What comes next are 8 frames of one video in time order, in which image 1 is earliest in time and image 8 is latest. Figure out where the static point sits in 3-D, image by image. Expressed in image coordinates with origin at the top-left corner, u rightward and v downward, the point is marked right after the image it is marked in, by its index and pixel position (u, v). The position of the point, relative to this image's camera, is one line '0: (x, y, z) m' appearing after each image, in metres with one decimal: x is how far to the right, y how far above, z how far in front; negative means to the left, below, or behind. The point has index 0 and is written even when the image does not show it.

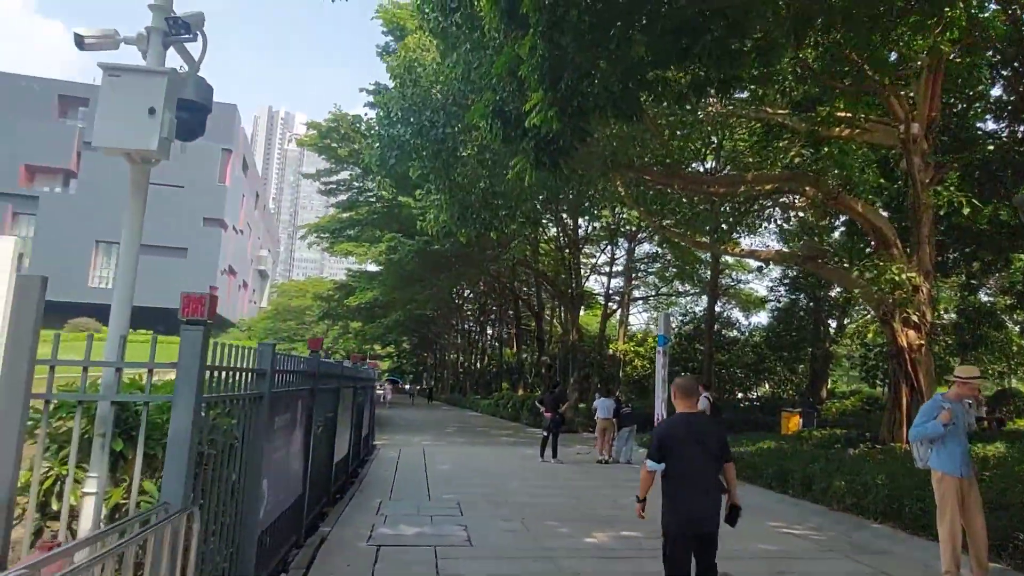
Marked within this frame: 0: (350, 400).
0: (-2.3, -1.6, +10.1) m
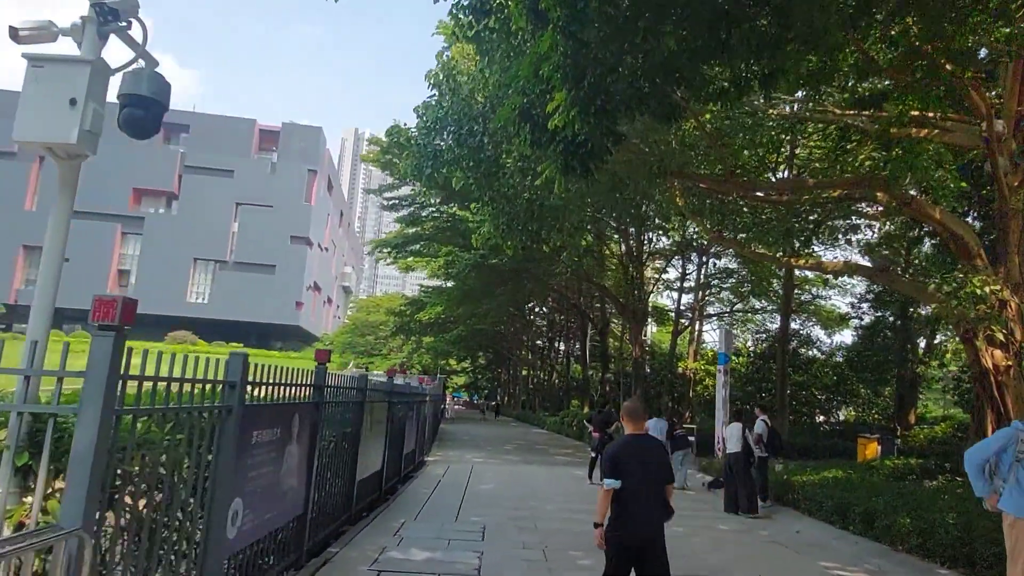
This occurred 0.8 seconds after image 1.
0: (-1.8, -1.8, +9.9) m
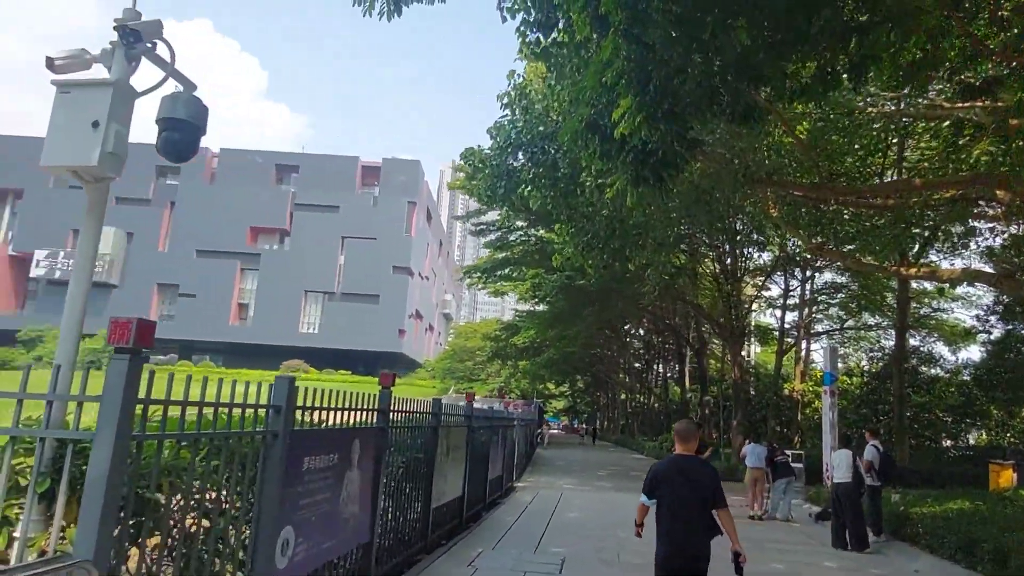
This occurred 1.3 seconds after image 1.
0: (-0.6, -2.1, +9.7) m
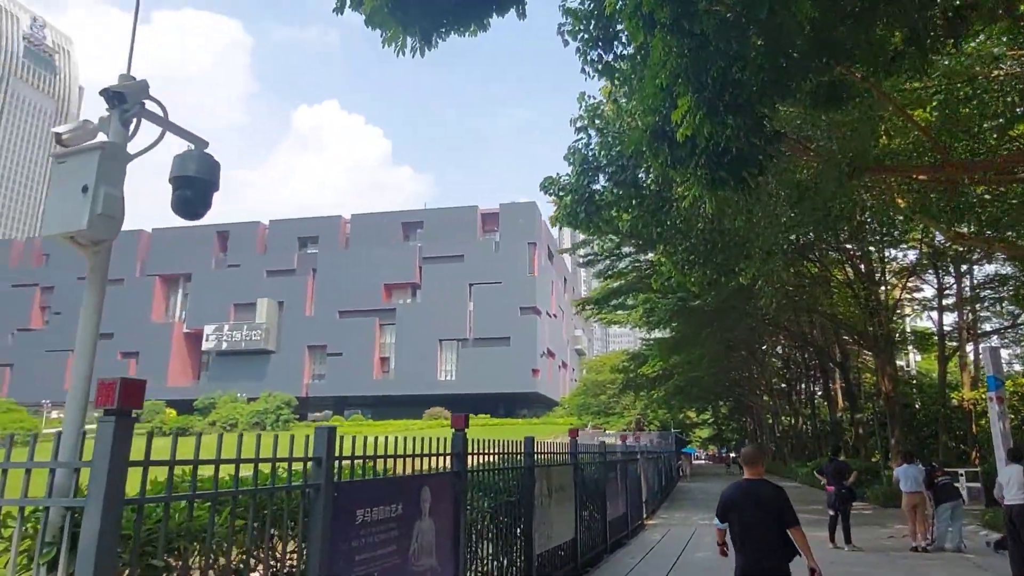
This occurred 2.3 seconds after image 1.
0: (+0.8, -2.5, +9.2) m
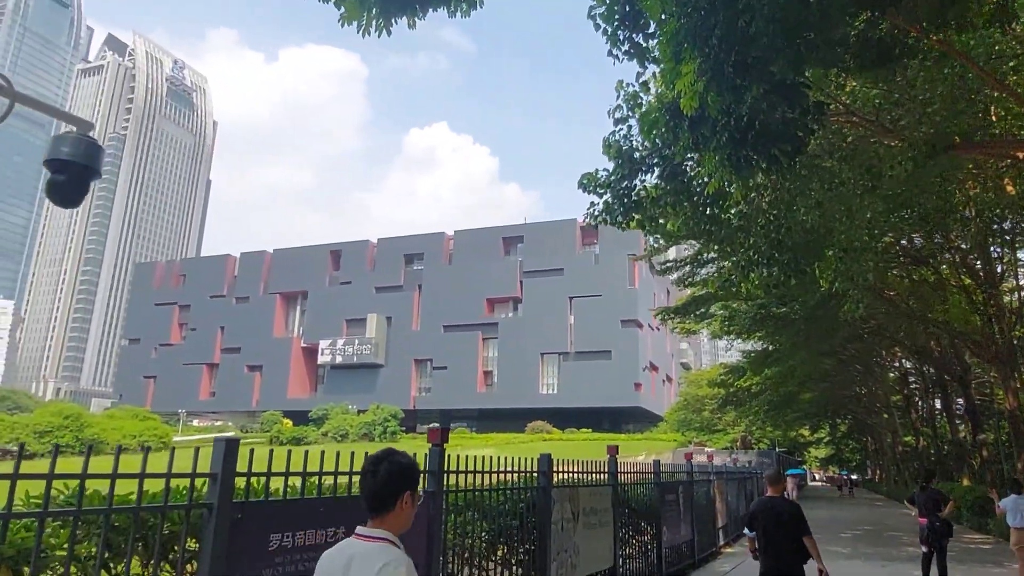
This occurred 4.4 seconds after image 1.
0: (+1.1, -2.6, +8.4) m
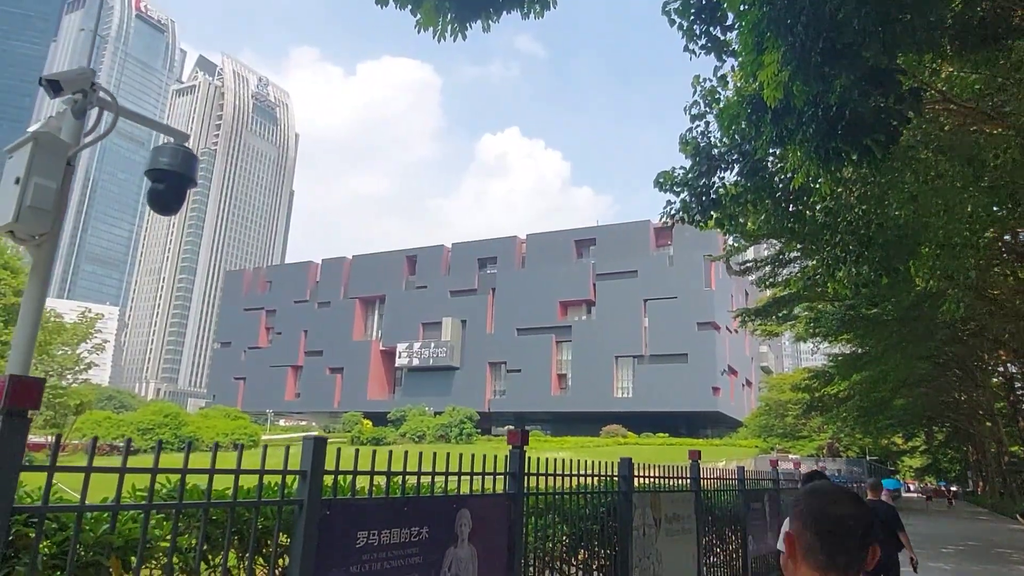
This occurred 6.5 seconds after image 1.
0: (+2.1, -2.6, +8.2) m
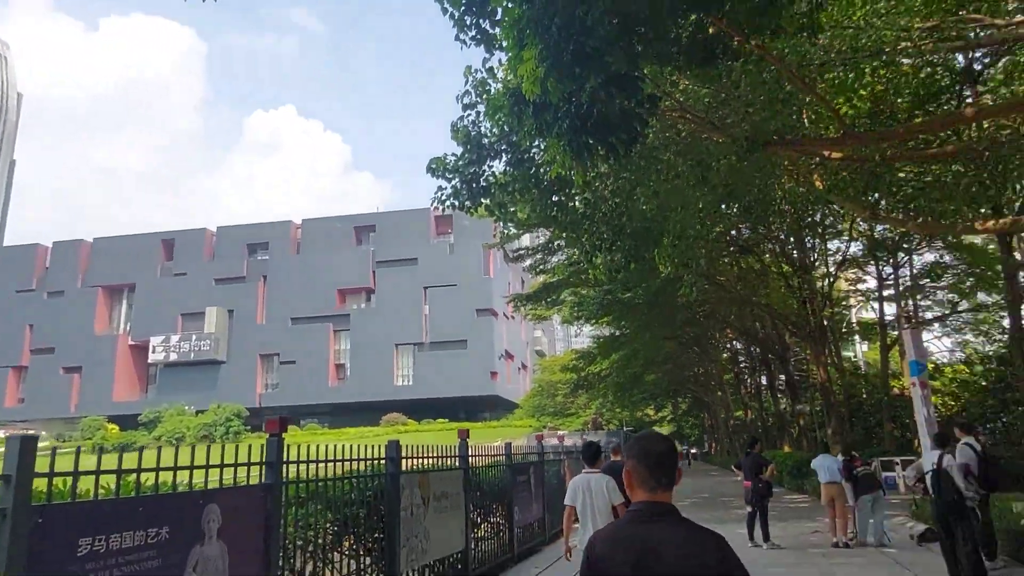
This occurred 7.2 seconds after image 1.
0: (-0.6, -2.4, +8.4) m
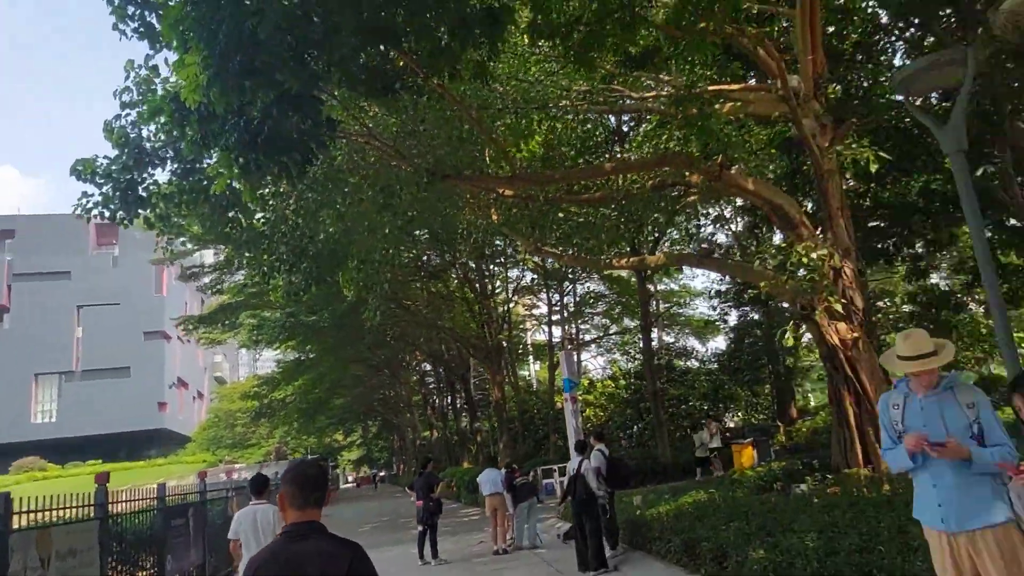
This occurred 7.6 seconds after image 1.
0: (-4.3, -2.6, +7.2) m
